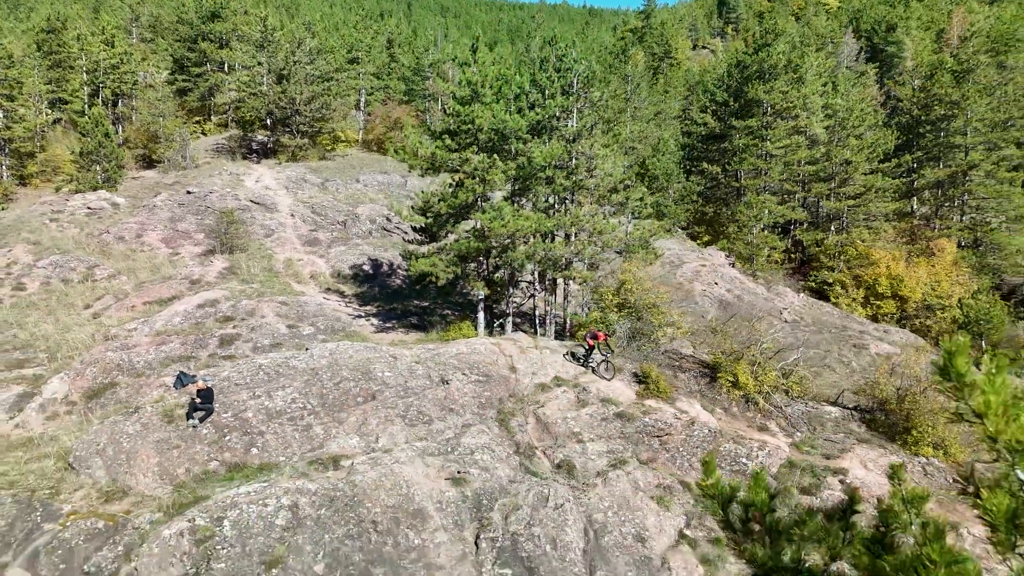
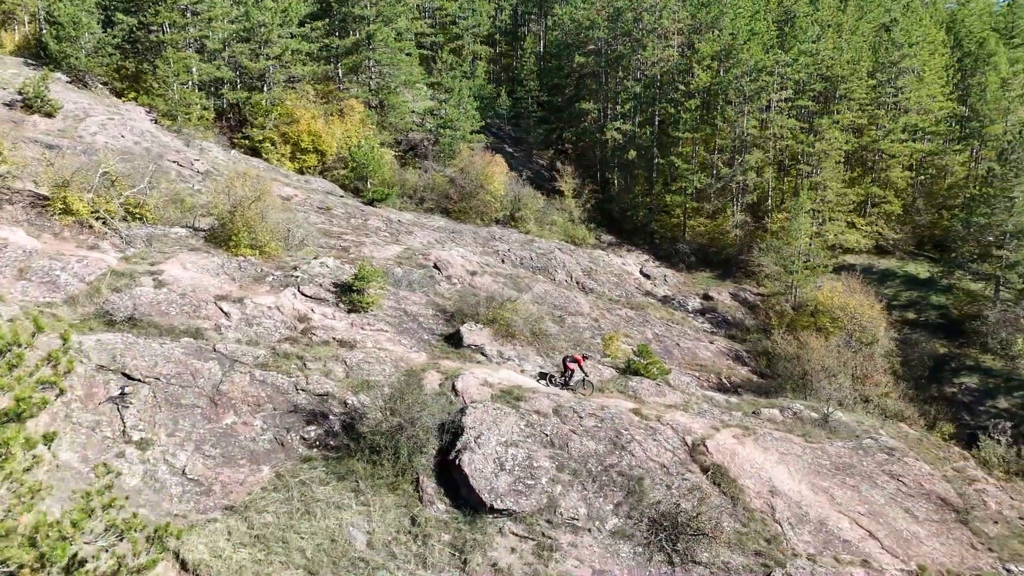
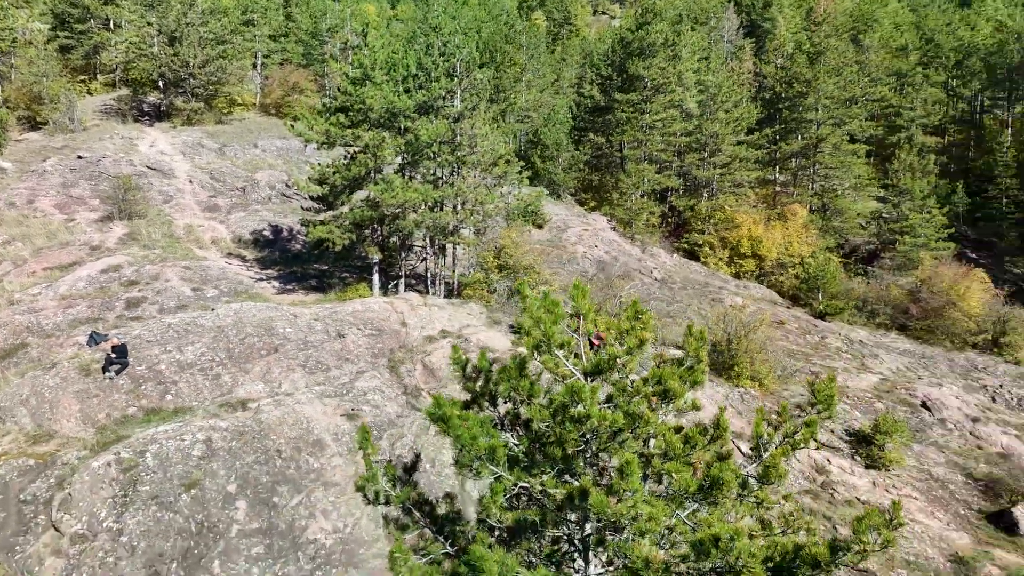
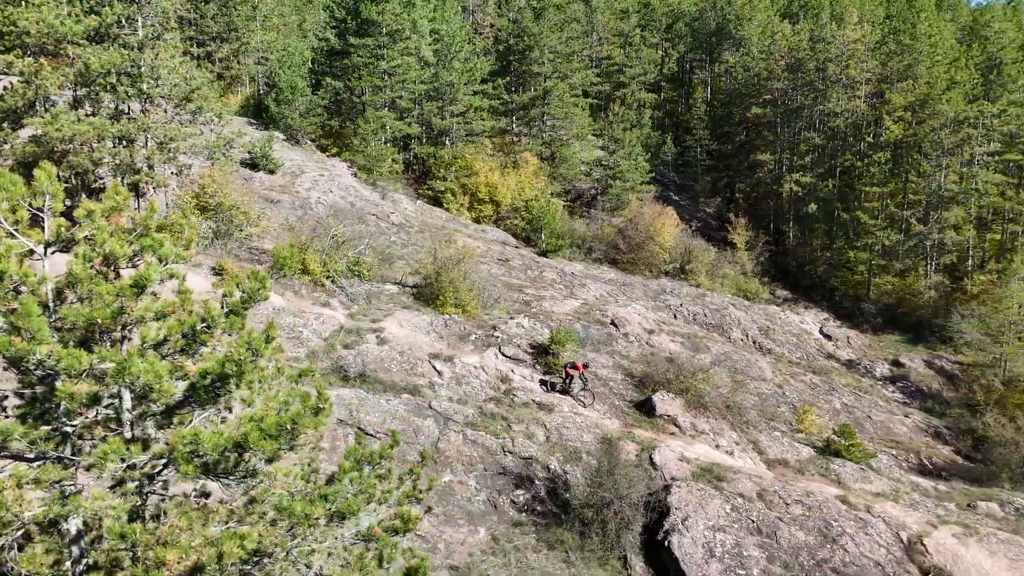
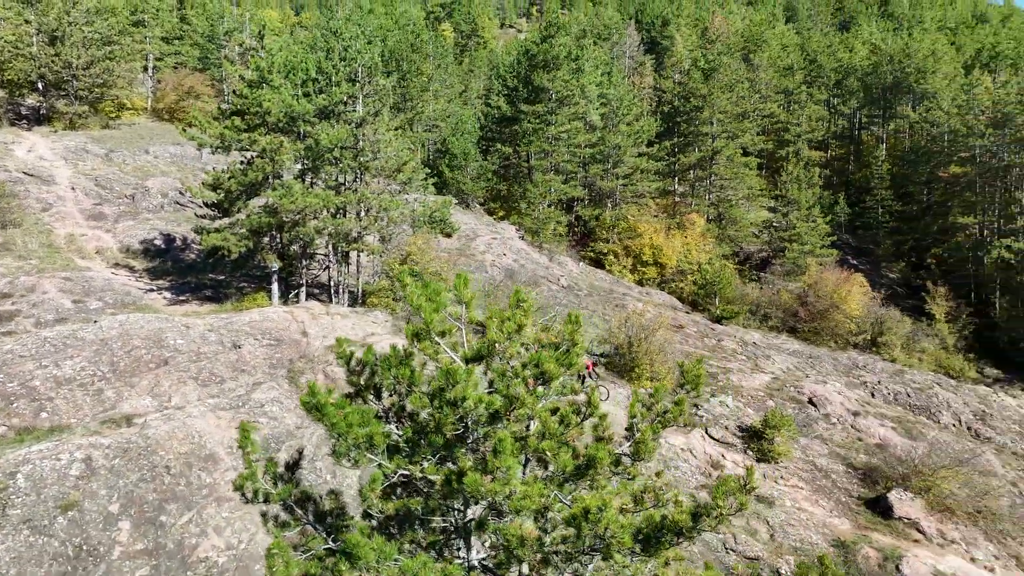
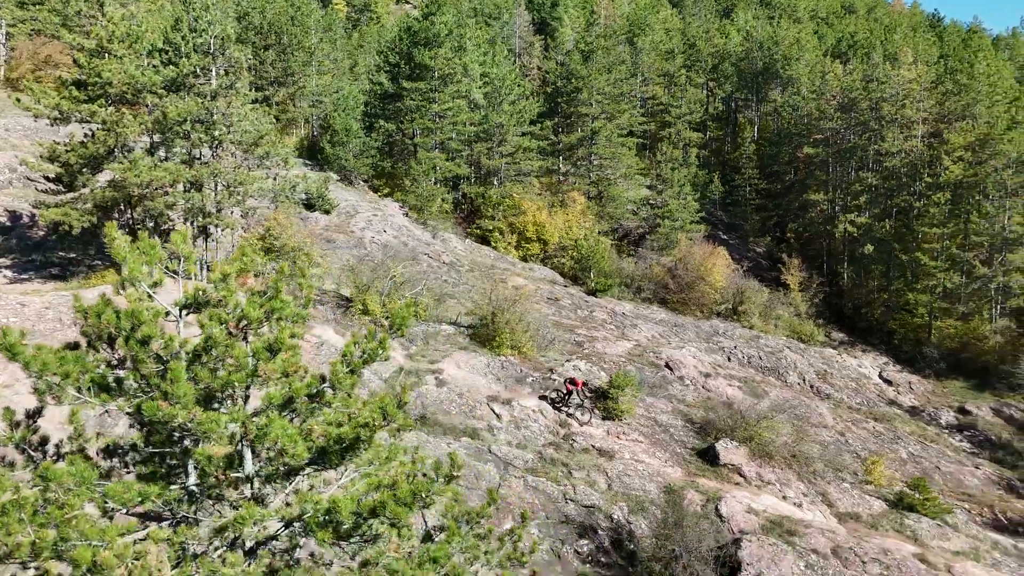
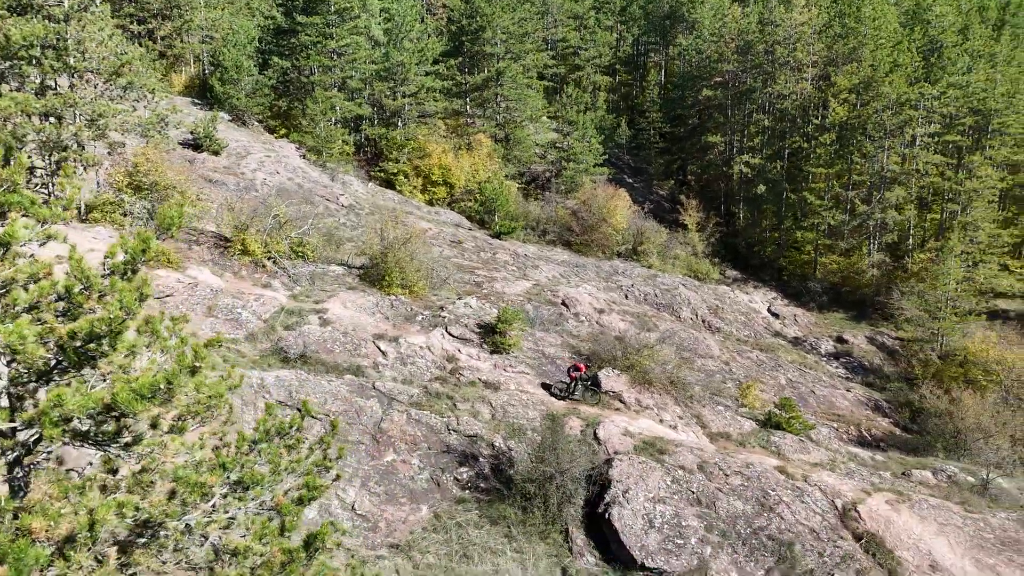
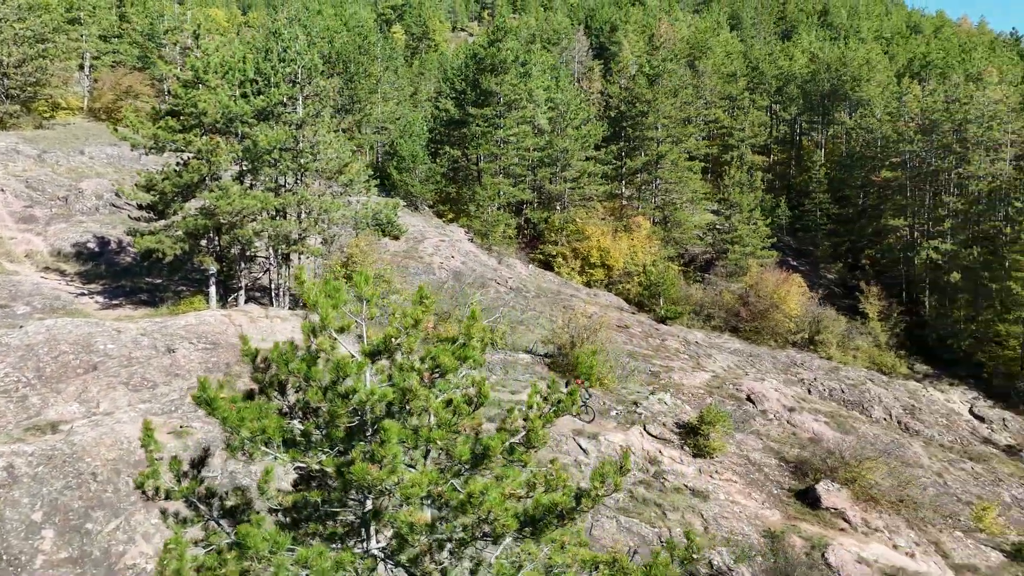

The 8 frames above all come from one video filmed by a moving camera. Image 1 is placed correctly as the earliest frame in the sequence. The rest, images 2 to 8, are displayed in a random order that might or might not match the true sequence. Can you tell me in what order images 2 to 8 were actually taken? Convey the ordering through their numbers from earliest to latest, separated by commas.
3, 5, 8, 6, 4, 7, 2
